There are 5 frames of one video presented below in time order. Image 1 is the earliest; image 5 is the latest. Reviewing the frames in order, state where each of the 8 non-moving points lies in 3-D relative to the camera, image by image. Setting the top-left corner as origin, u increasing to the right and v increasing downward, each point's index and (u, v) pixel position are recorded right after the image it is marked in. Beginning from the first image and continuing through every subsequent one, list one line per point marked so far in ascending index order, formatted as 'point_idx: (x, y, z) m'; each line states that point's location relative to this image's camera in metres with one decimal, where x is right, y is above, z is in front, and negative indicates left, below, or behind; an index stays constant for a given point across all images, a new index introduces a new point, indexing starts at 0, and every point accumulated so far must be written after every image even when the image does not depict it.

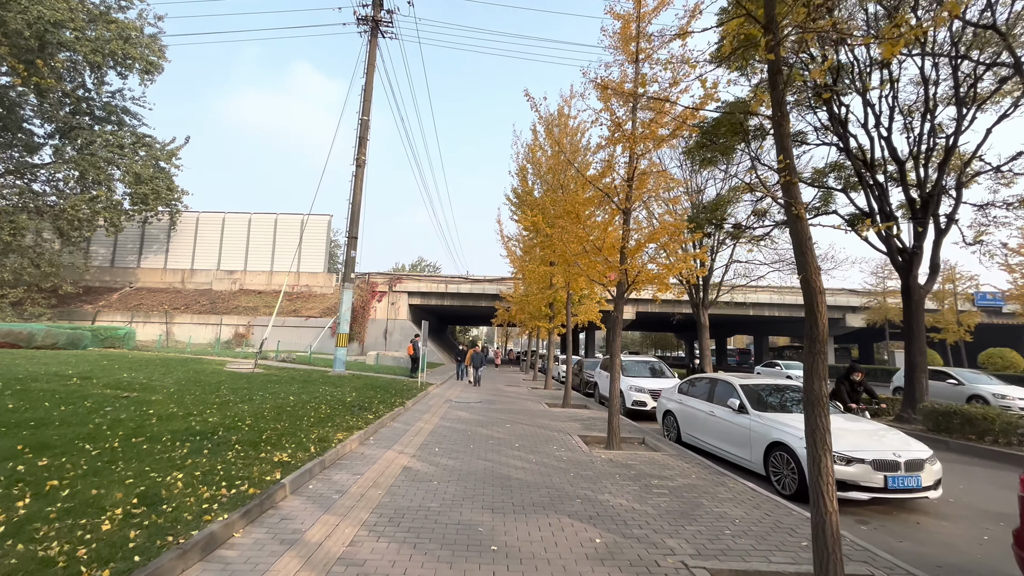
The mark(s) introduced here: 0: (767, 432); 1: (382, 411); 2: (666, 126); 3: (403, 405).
0: (+3.4, -1.9, +6.9) m
1: (-2.6, -2.5, +10.3) m
2: (+2.8, +3.0, +9.4) m
3: (-2.5, -2.7, +11.7) m
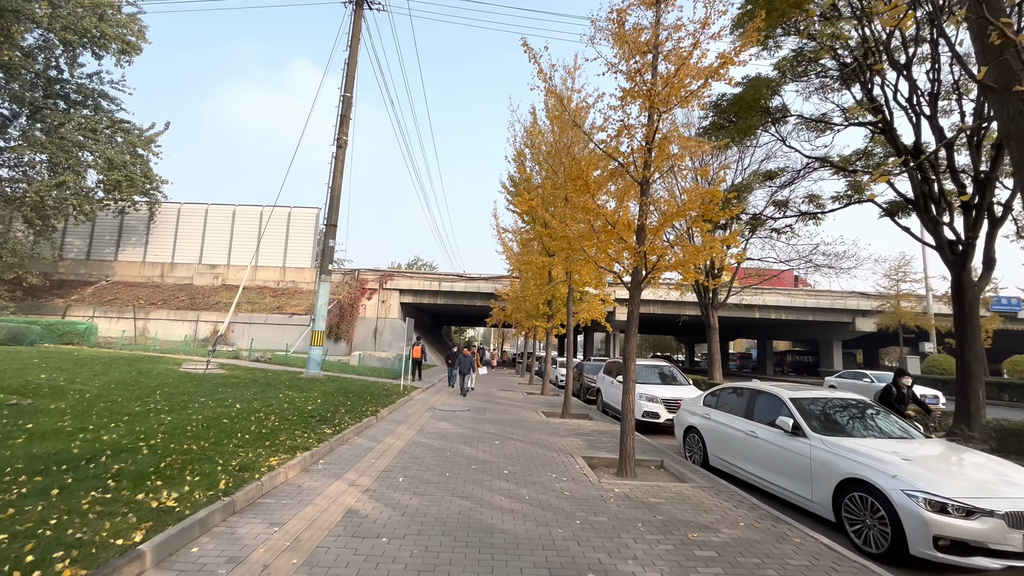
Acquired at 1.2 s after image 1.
0: (+3.3, -1.8, +5.2) m
1: (-2.8, -2.3, +8.6) m
2: (+2.7, +3.1, +7.7) m
3: (-2.7, -2.5, +10.0) m
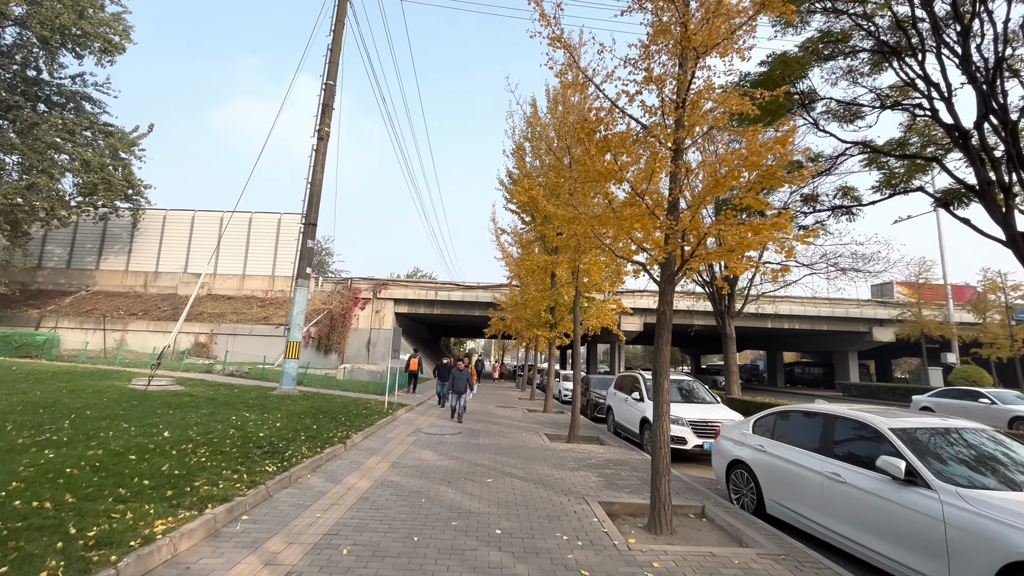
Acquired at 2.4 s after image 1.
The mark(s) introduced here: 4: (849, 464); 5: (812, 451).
0: (+3.2, -1.6, +3.4) m
1: (-2.8, -2.2, +6.8) m
2: (+2.7, +3.2, +6.1) m
3: (-2.7, -2.5, +8.2) m
4: (+3.2, -1.7, +4.9) m
5: (+3.2, -1.7, +5.4) m
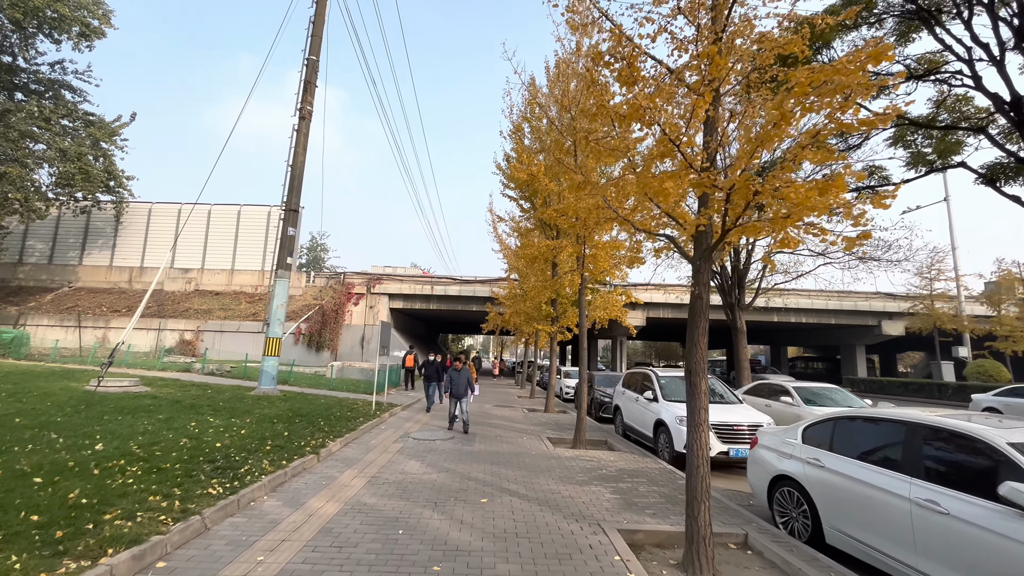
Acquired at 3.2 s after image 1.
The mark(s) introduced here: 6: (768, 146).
0: (+3.2, -1.4, +2.3) m
1: (-2.8, -2.1, +5.7) m
2: (+2.6, +3.4, +5.0) m
3: (-2.7, -2.3, +7.1) m
4: (+3.2, -1.5, +3.8) m
5: (+3.2, -1.5, +4.3) m
6: (+2.1, +1.2, +4.2) m
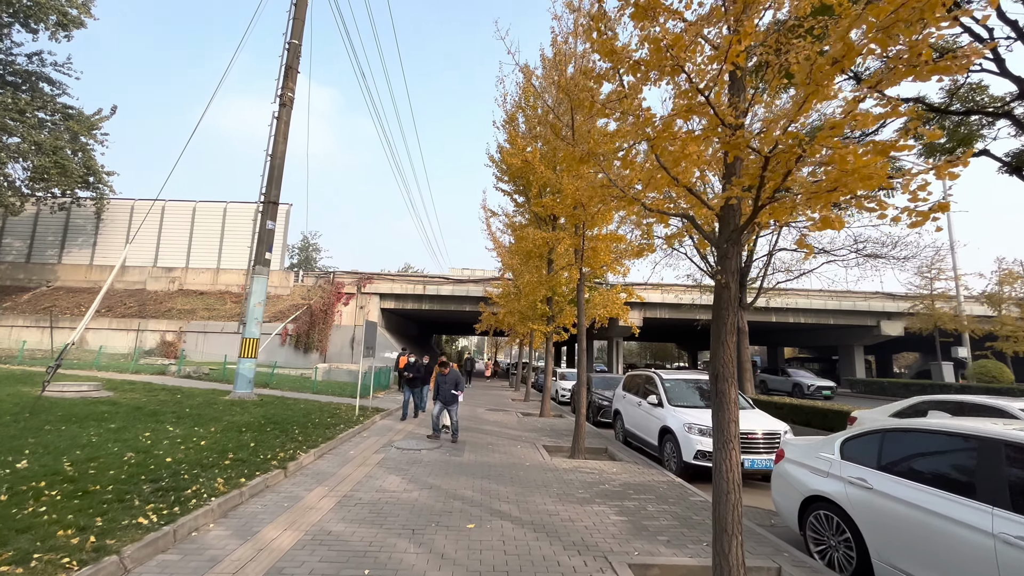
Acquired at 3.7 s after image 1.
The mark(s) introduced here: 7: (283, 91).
0: (+3.2, -1.4, +1.6) m
1: (-2.9, -2.0, +4.9) m
2: (+2.6, +3.5, +4.2) m
3: (-2.8, -2.2, +6.3) m
4: (+3.2, -1.4, +3.1) m
5: (+3.1, -1.4, +3.6) m
6: (+2.0, +1.3, +3.5) m
7: (-6.0, +5.2, +13.6) m
